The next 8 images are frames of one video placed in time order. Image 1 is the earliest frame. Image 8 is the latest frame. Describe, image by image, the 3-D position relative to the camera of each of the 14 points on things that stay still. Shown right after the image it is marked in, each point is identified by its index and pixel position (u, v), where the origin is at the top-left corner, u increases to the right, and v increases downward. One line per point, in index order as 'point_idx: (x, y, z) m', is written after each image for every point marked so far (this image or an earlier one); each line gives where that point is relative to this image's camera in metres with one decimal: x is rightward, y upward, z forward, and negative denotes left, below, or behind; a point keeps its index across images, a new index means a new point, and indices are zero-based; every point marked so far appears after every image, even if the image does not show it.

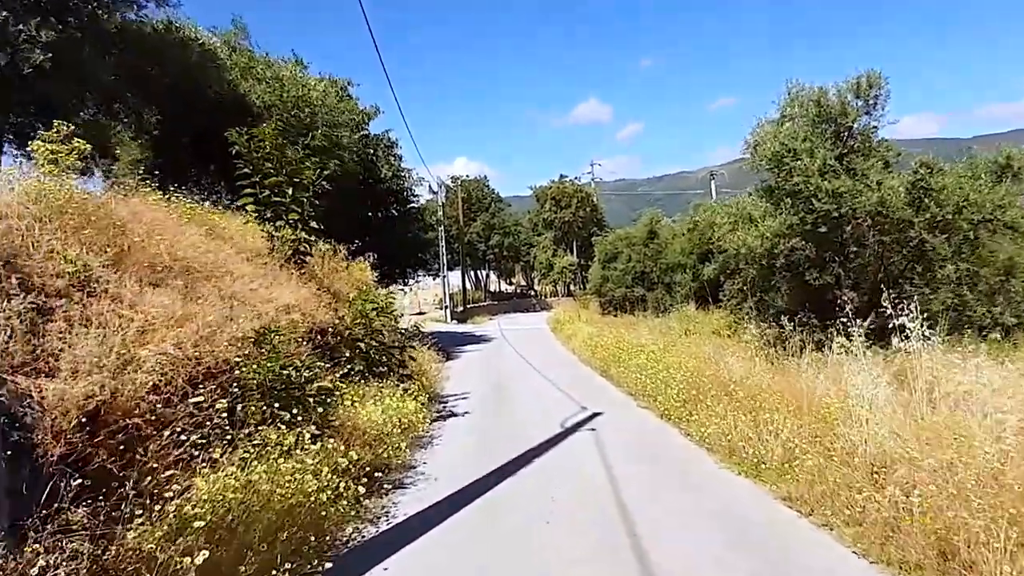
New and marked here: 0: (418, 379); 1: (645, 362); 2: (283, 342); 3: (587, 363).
0: (-1.6, -1.5, +11.1) m
1: (+2.6, -1.5, +13.1) m
2: (-2.1, -0.5, +6.1) m
3: (+2.0, -2.0, +17.4) m
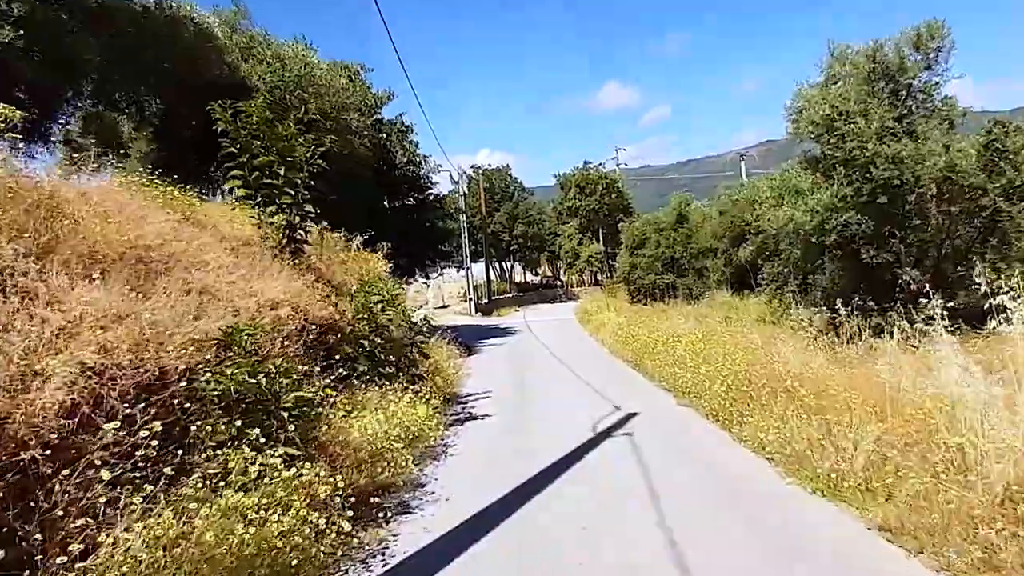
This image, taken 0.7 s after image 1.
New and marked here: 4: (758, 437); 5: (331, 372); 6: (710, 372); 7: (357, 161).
0: (-1.2, -1.4, +10.1) m
1: (+3.1, -1.3, +11.9) m
2: (-1.9, -0.4, +5.1) m
3: (+2.6, -1.7, +16.2) m
4: (+2.6, -1.6, +7.1) m
5: (-1.9, -0.9, +7.0) m
6: (+3.0, -1.3, +9.9) m
7: (-3.8, +3.0, +16.3) m
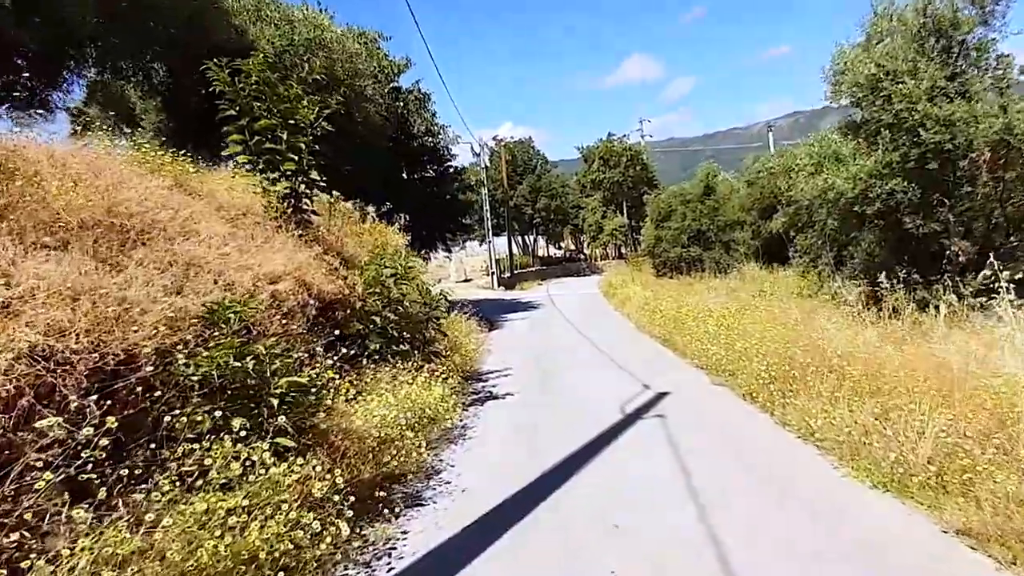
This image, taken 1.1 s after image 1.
0: (-0.9, -1.0, +9.6) m
1: (+3.5, -0.8, +11.3) m
2: (-1.8, -0.2, +4.6) m
3: (+3.1, -1.0, +15.6) m
4: (+2.8, -1.3, +6.4) m
5: (-1.7, -0.6, +6.5) m
6: (+3.3, -0.9, +9.3) m
7: (-3.3, +3.6, +15.7) m
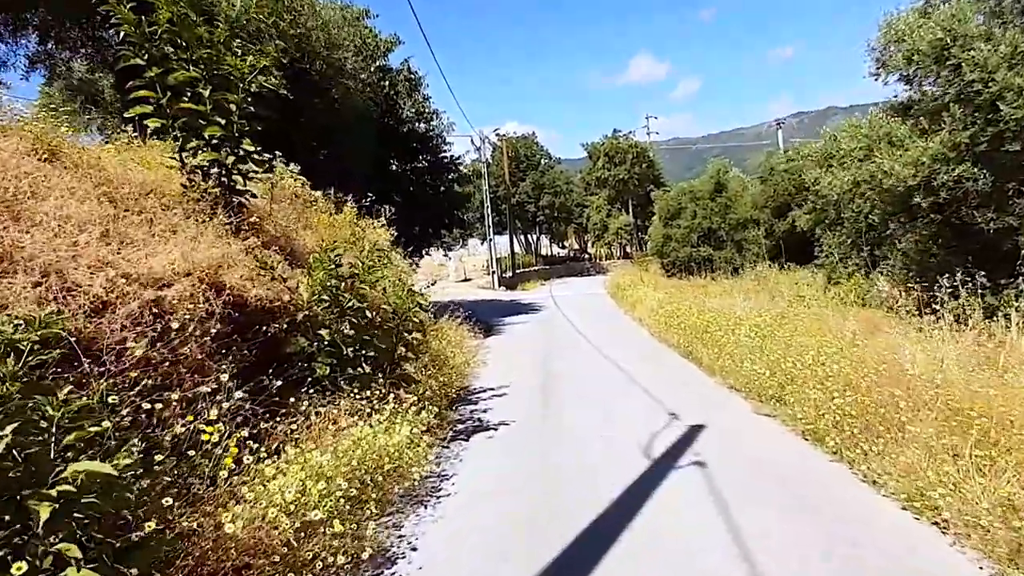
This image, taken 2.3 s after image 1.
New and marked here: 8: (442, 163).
0: (-1.0, -1.0, +7.8) m
1: (+3.4, -0.8, +9.5) m
2: (-1.9, -0.3, +2.8) m
3: (+3.1, -1.1, +13.8) m
4: (+2.7, -1.4, +4.7) m
5: (-1.8, -0.7, +4.7) m
6: (+3.2, -0.9, +7.5) m
7: (-3.3, +3.6, +13.9) m
8: (-2.0, +3.7, +19.6) m
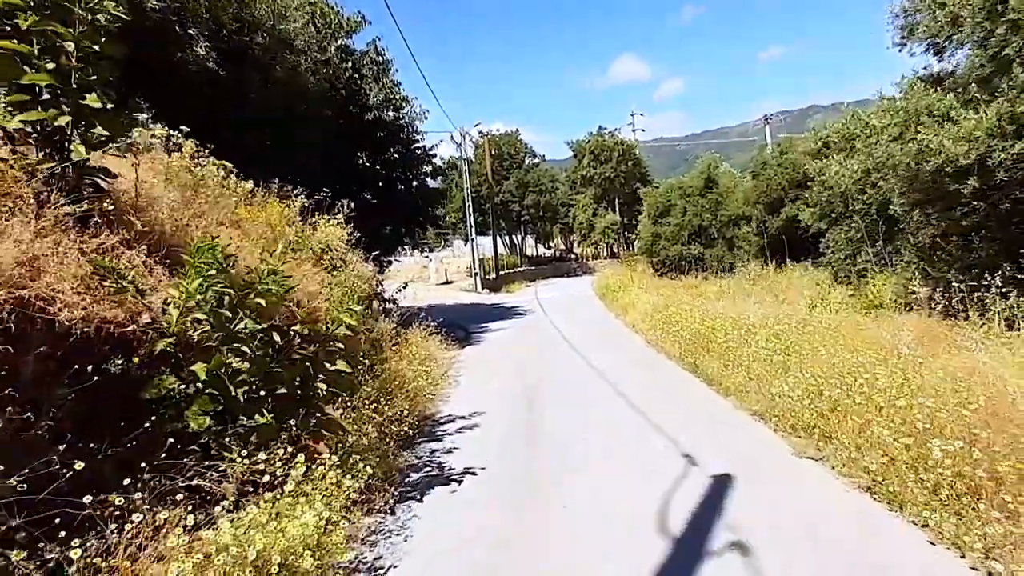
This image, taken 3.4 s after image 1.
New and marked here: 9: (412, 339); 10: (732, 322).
0: (-1.2, -1.1, +6.1) m
1: (+3.1, -0.9, +7.9) m
2: (-2.1, -0.4, +1.1) m
3: (+2.7, -1.1, +12.2) m
4: (+2.5, -1.4, +3.0) m
5: (-2.0, -0.8, +3.0) m
6: (+3.0, -1.0, +5.9) m
7: (-3.8, +3.5, +12.2) m
8: (-2.6, +3.5, +17.9) m
9: (-1.7, -0.9, +11.5) m
10: (+3.6, -0.6, +11.0) m
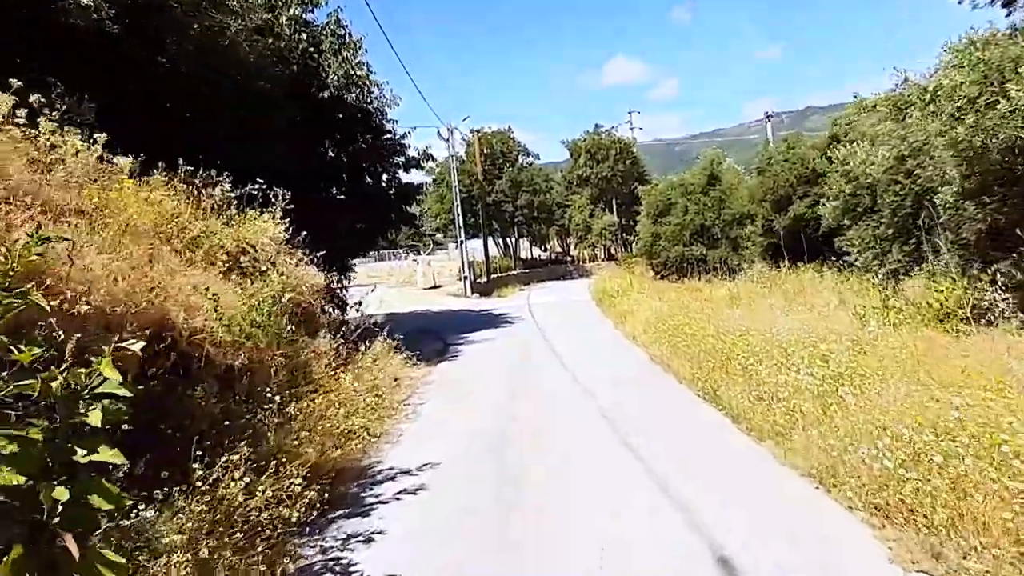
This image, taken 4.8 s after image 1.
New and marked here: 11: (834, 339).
0: (-1.6, -1.2, +4.1) m
1: (+2.8, -1.0, +5.9) m
2: (-2.4, -0.4, -0.9) m
3: (+2.3, -1.2, +10.2) m
4: (+2.2, -1.4, +1.0) m
5: (-2.3, -0.9, +1.0) m
6: (+2.6, -1.0, +3.8) m
7: (-4.1, +3.3, +10.2) m
8: (-3.0, +3.4, +15.9) m
9: (-2.1, -1.0, +9.5) m
10: (+3.3, -0.6, +9.0) m
11: (+3.7, -0.5, +7.8) m
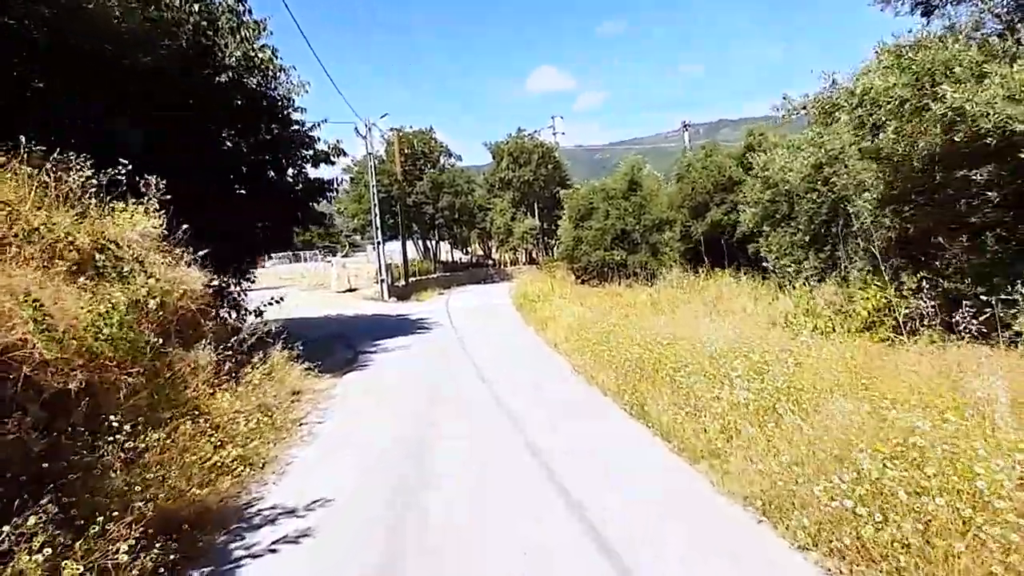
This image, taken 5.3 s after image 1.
0: (-2.1, -1.2, +3.1) m
1: (+2.0, -1.0, +5.4) m
2: (-2.3, -0.4, -2.0) m
3: (+1.1, -1.3, +9.6) m
4: (+2.0, -1.5, +0.5) m
5: (-2.4, -0.9, -0.1) m
6: (+2.1, -1.1, +3.3) m
7: (-5.3, +3.3, +8.8) m
8: (-4.8, +3.3, +14.6) m
9: (-3.2, -1.0, +8.4) m
10: (+2.2, -0.7, +8.5) m
11: (+2.8, -0.6, +7.4) m
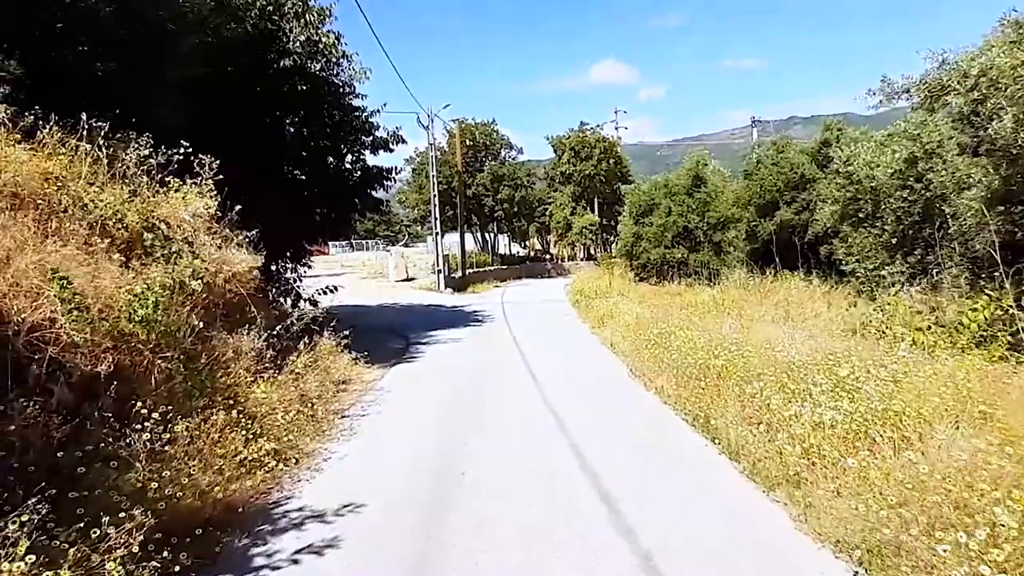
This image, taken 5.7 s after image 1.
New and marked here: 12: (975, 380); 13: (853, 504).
0: (-1.9, -1.1, +2.8) m
1: (+2.4, -1.1, +4.7) m
2: (-2.5, -0.4, -2.3) m
3: (+1.8, -1.3, +9.0) m
4: (+2.0, -1.6, -0.2) m
5: (-2.5, -0.8, -0.4) m
6: (+2.3, -1.1, +2.7) m
7: (-4.4, +3.5, +8.7) m
8: (-3.5, +3.6, +14.5) m
9: (-2.5, -0.9, +8.1) m
10: (+2.8, -0.8, +7.8) m
11: (+3.3, -0.7, +6.7) m
12: (+3.9, -0.6, +5.6) m
13: (+2.1, -1.3, +4.1) m
